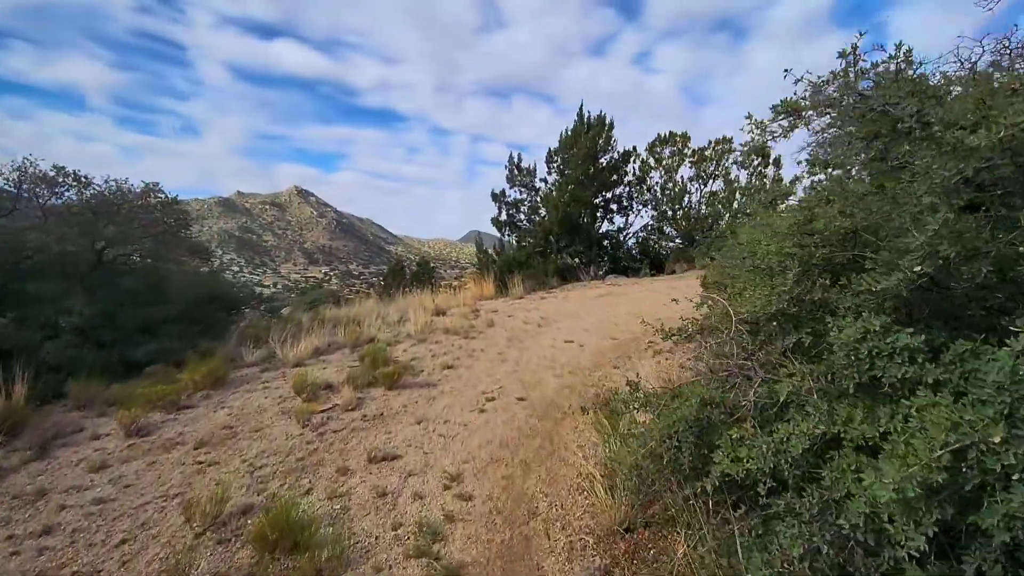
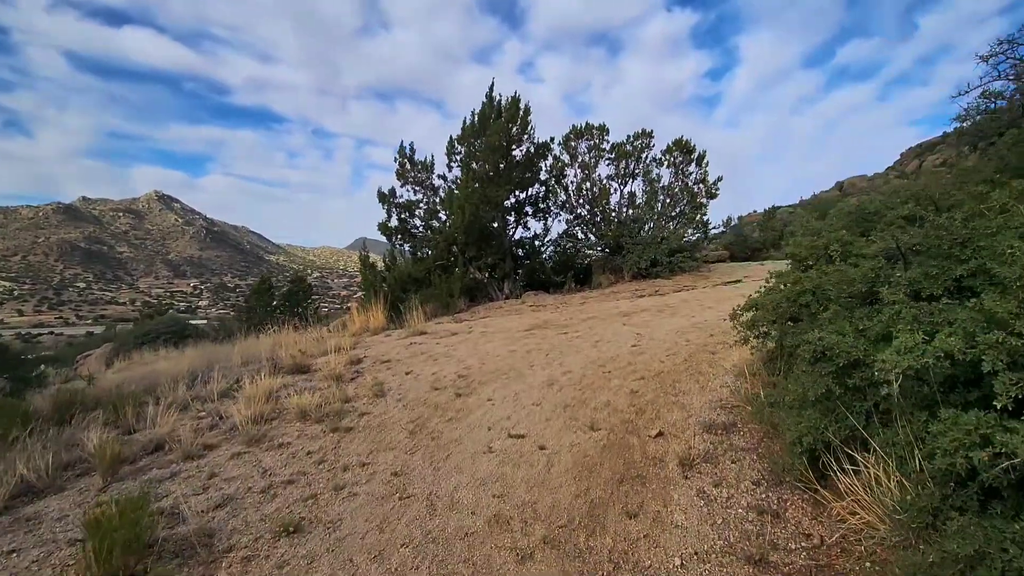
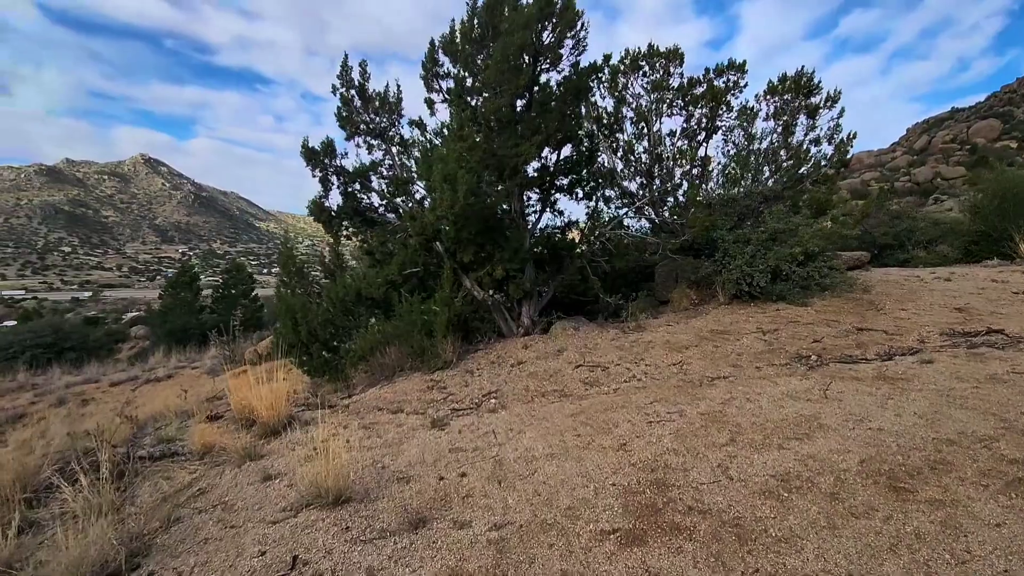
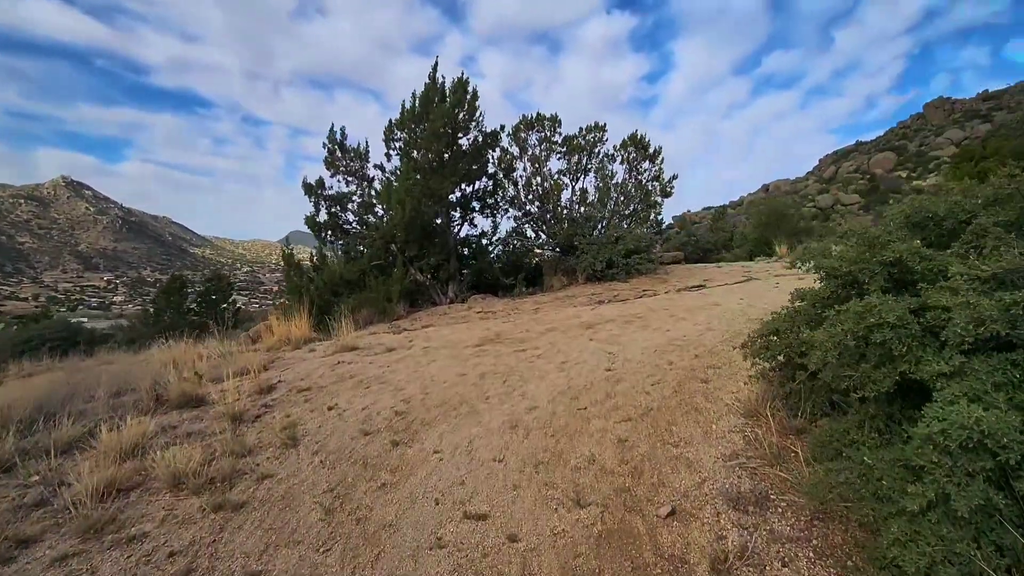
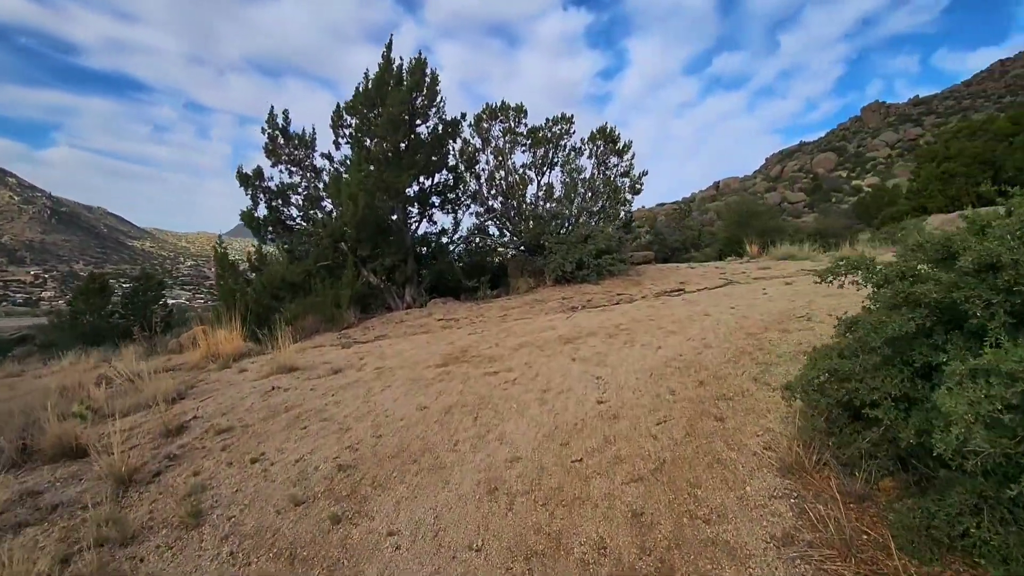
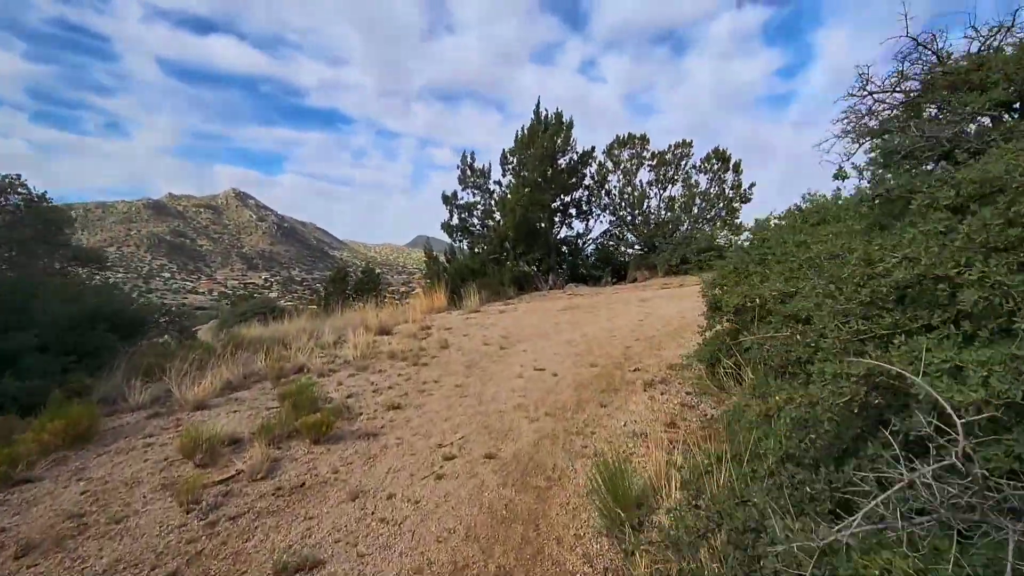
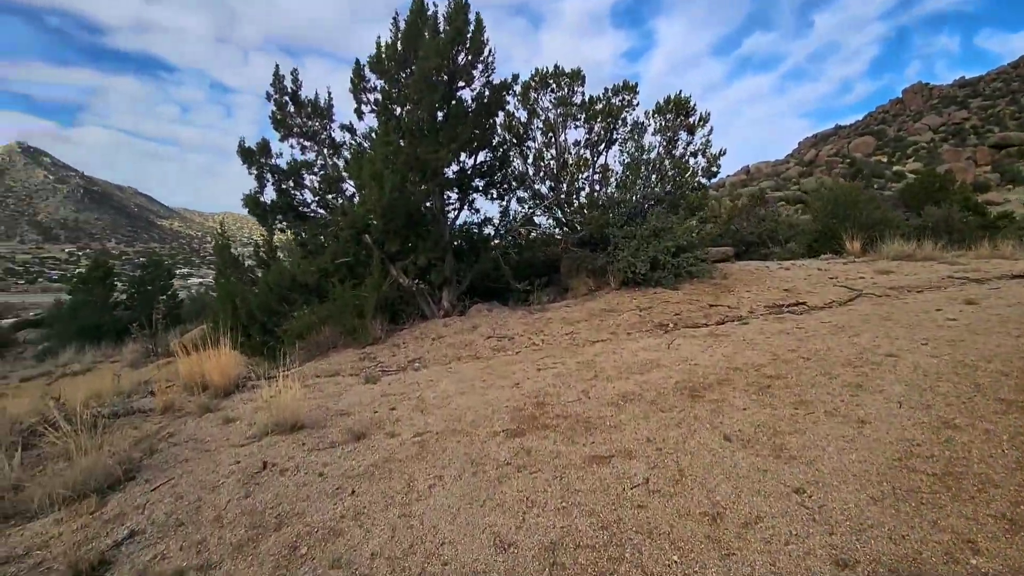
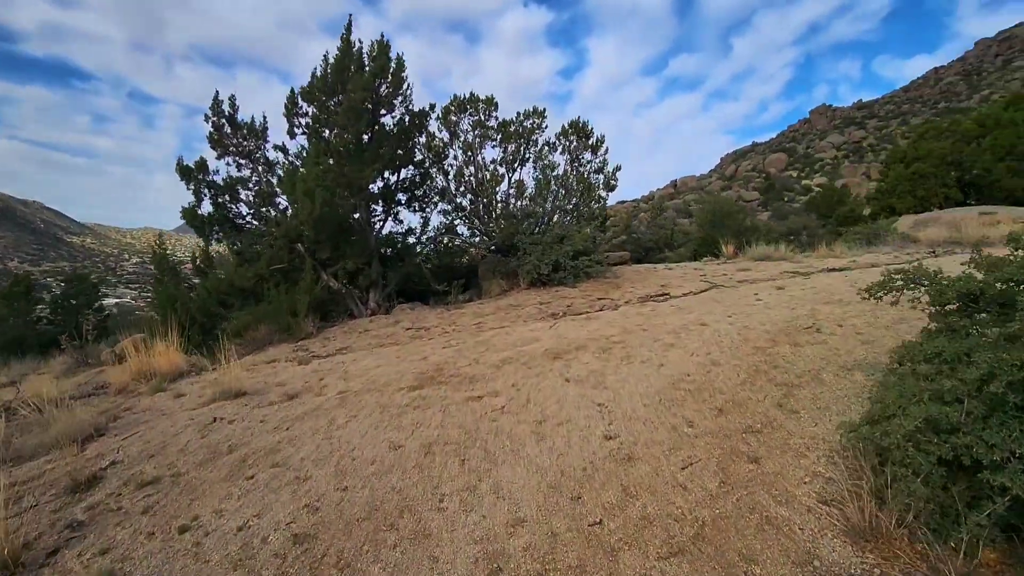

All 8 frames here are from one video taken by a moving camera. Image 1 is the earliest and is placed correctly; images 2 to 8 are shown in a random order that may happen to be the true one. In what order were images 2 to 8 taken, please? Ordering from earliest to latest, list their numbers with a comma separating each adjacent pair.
6, 2, 4, 5, 8, 7, 3
